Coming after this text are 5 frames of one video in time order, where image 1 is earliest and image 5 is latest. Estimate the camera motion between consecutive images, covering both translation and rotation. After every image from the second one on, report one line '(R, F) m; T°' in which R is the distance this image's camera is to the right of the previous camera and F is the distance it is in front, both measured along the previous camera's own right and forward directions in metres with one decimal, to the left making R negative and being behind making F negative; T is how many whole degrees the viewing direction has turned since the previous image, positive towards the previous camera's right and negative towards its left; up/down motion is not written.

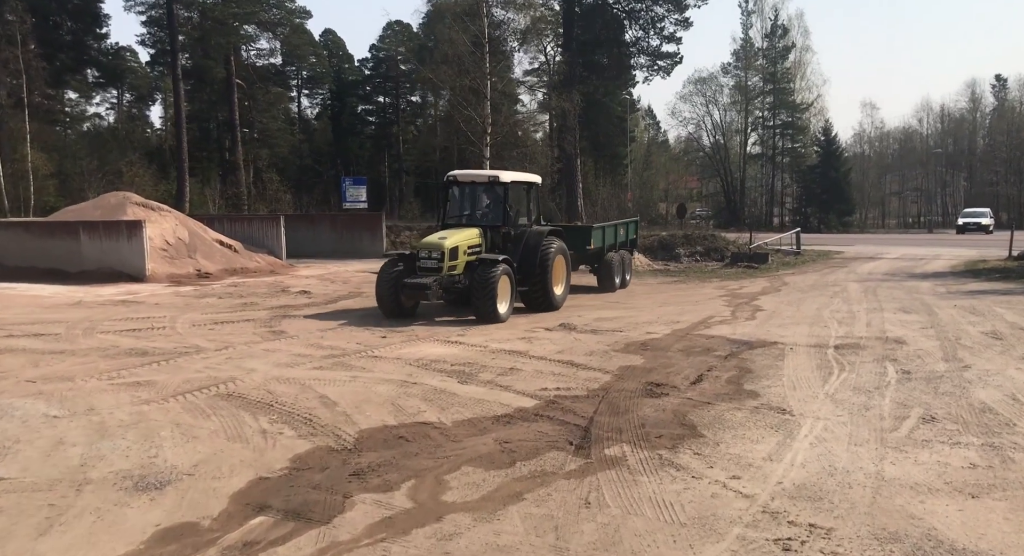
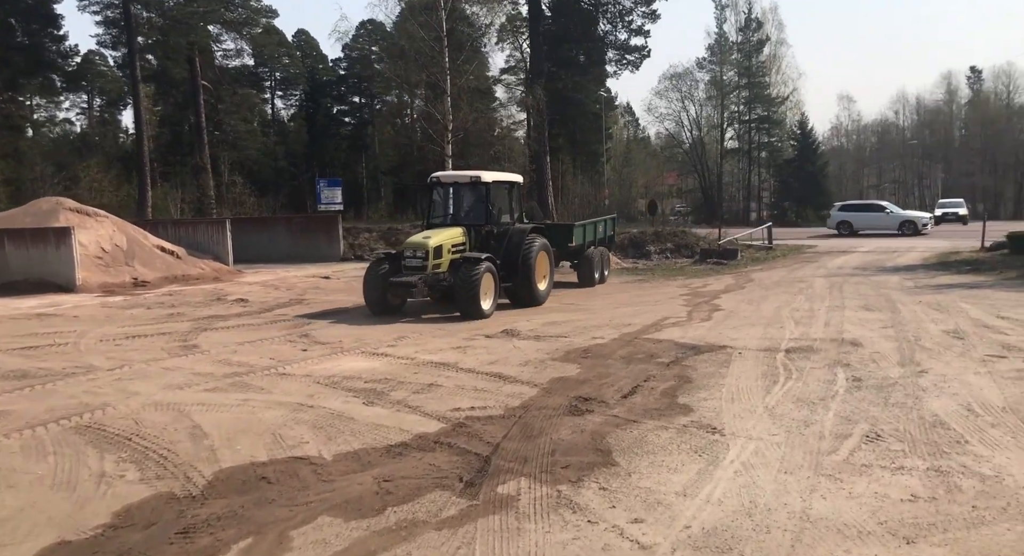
(+0.6, +0.6) m; +1°
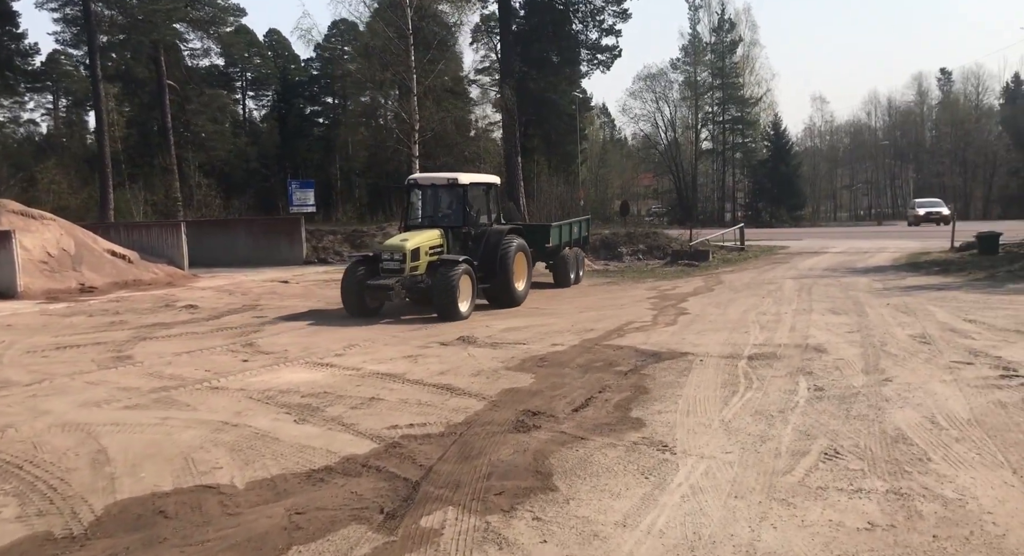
(+0.3, +0.4) m; +2°
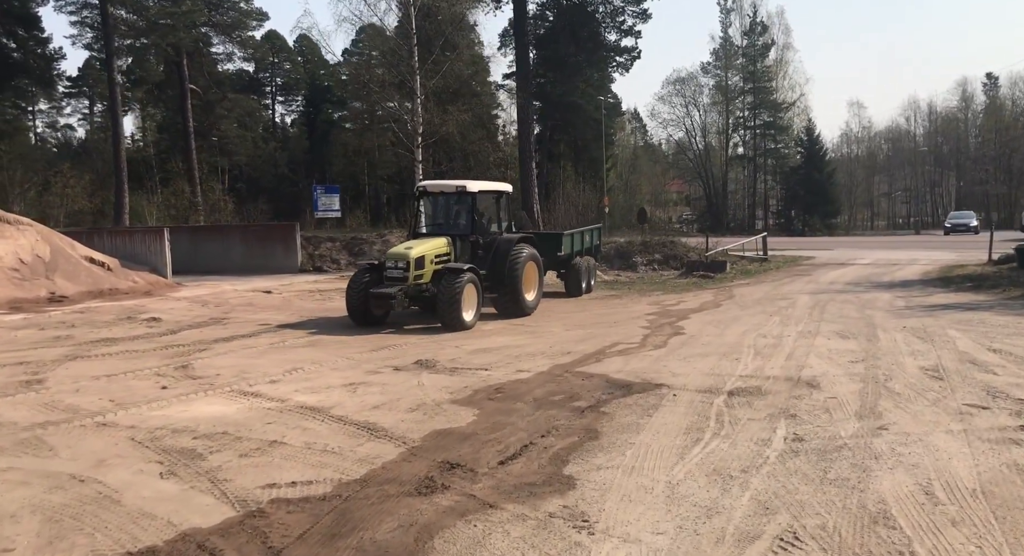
(+0.8, +0.9) m; -2°
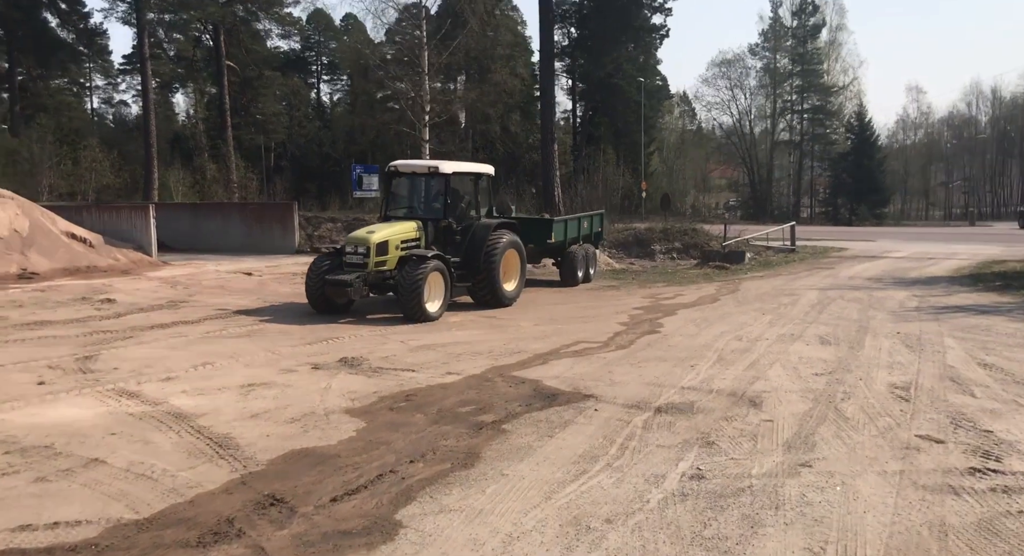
(+1.2, +0.8) m; -3°
